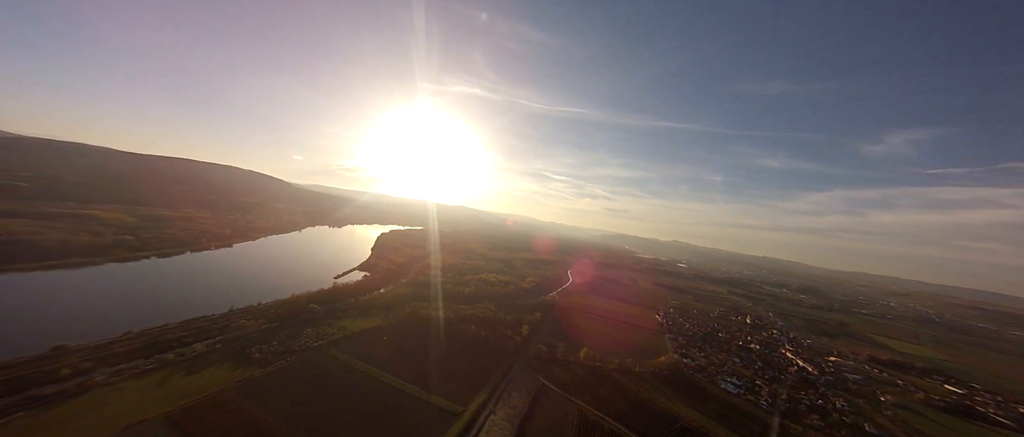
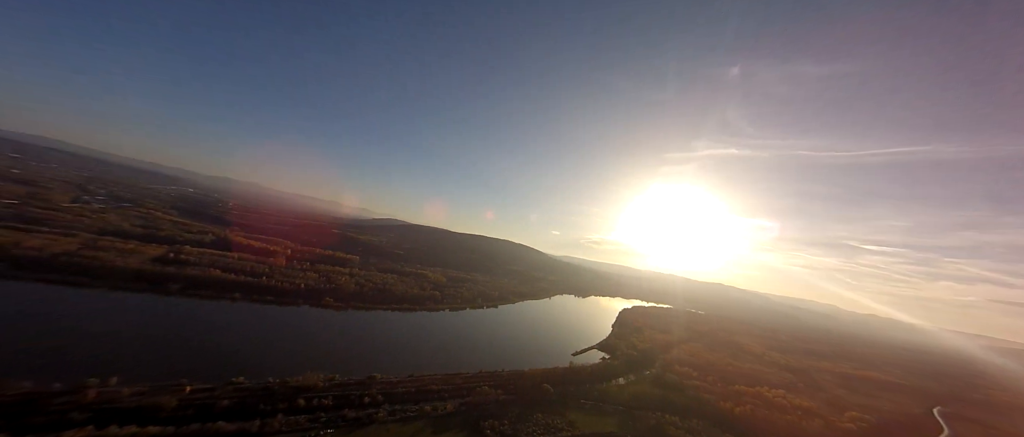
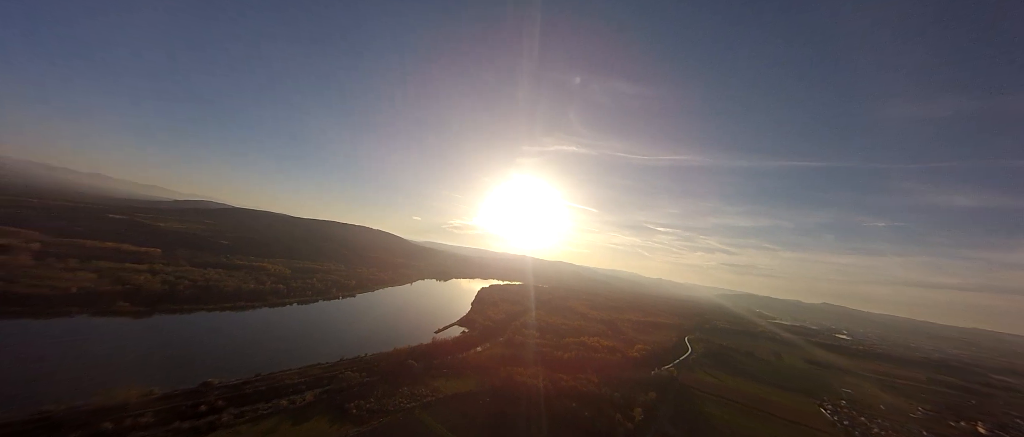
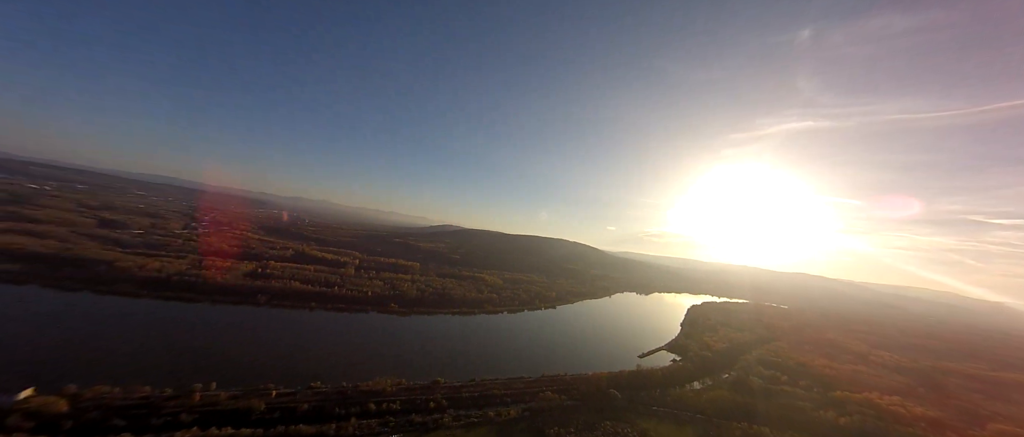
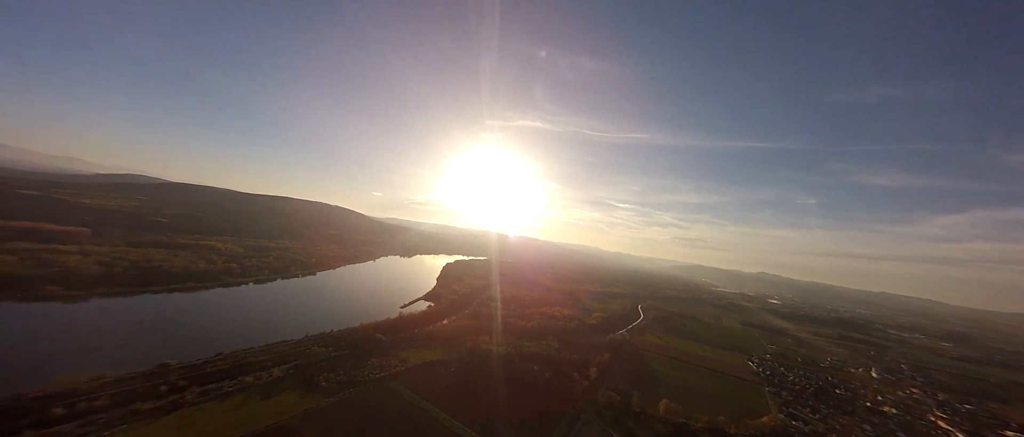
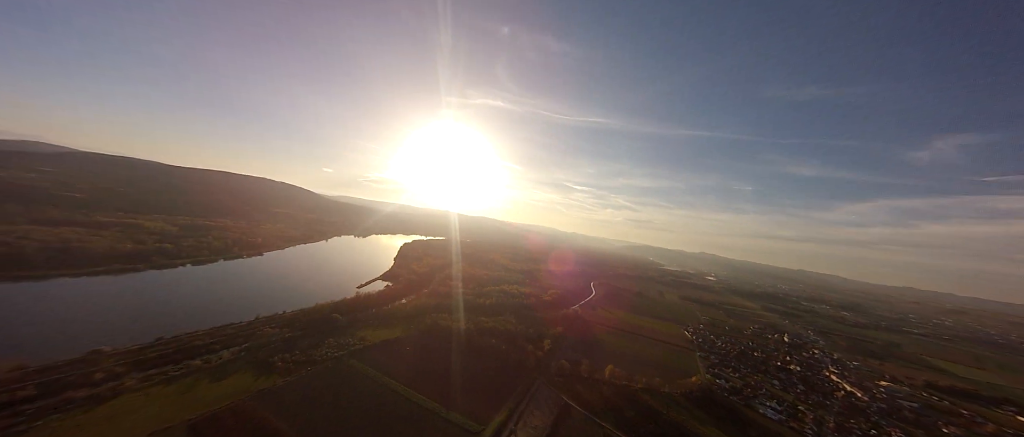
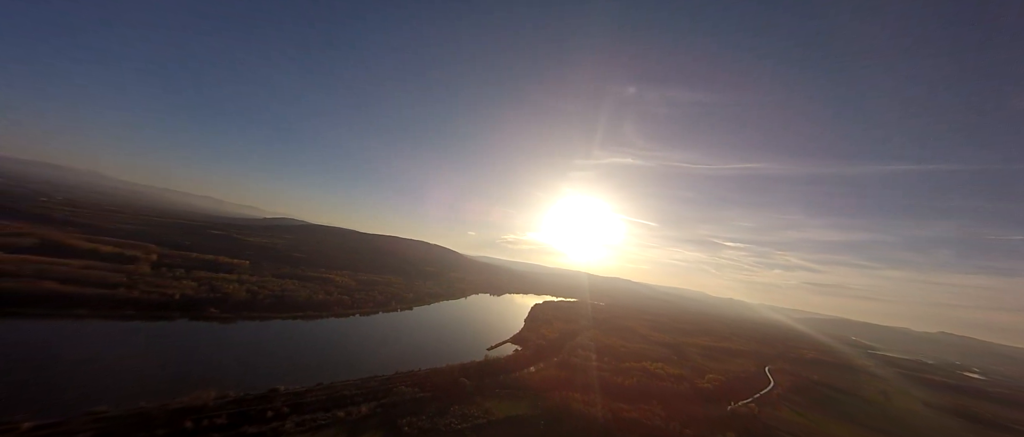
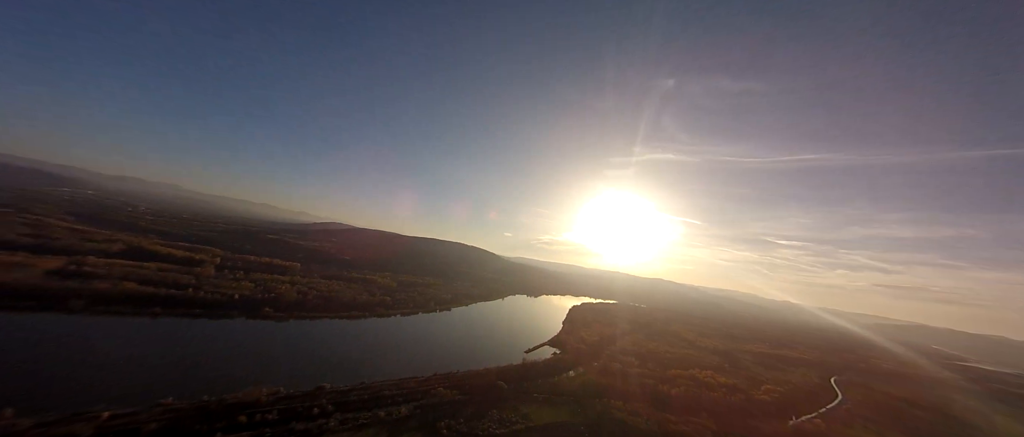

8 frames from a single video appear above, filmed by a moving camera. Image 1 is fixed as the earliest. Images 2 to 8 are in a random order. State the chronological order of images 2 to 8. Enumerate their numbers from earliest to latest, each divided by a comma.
6, 5, 3, 7, 8, 2, 4
